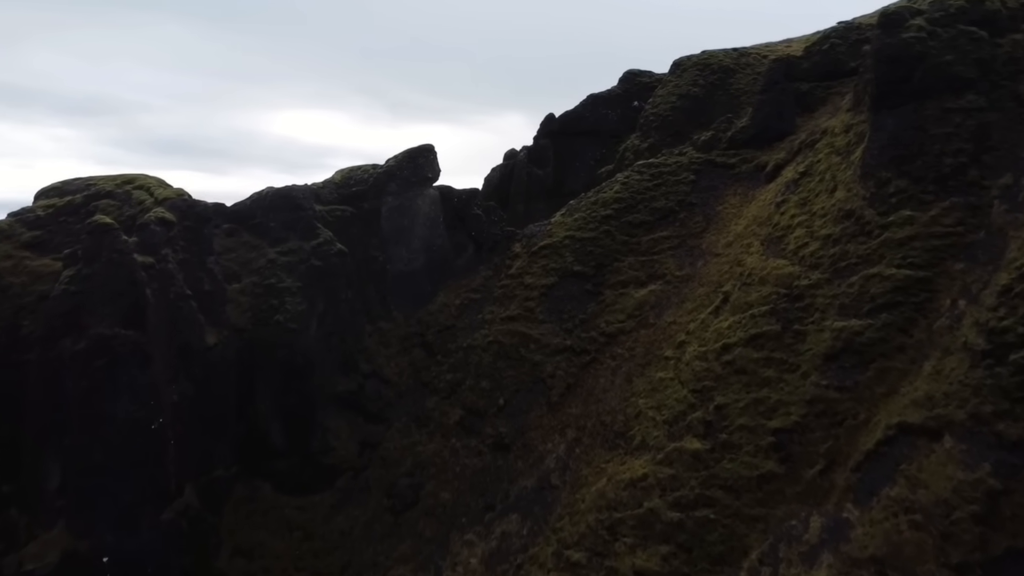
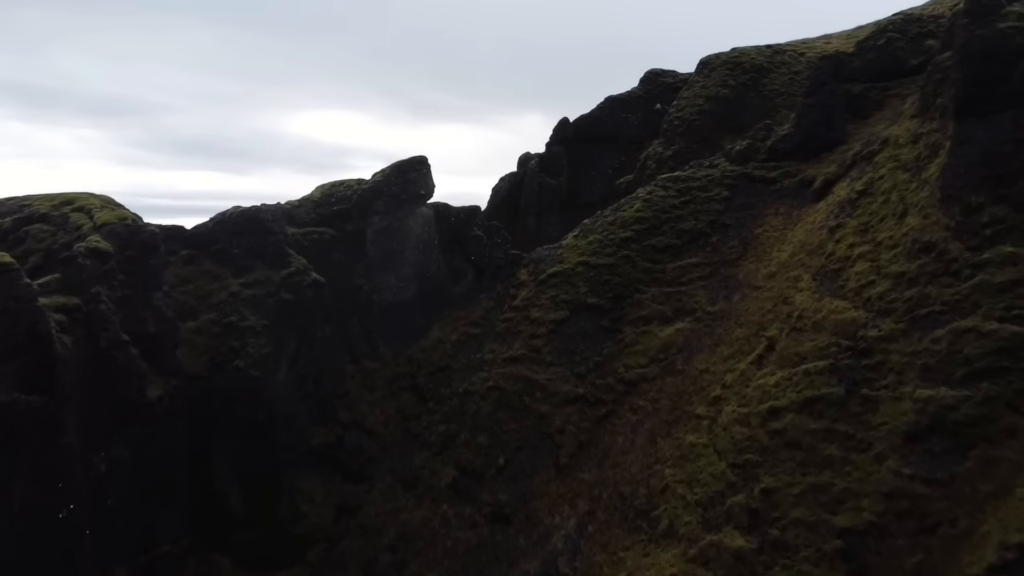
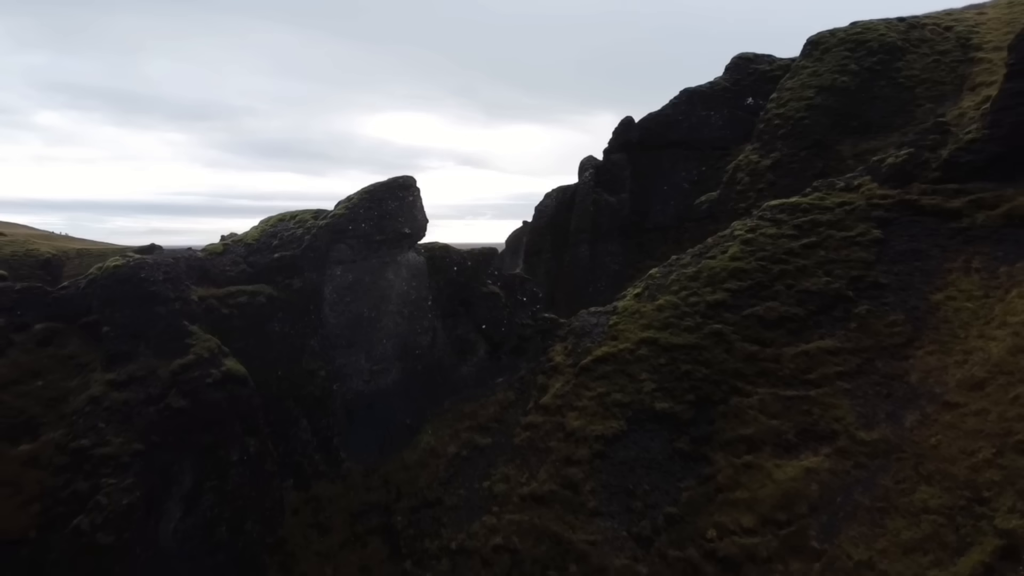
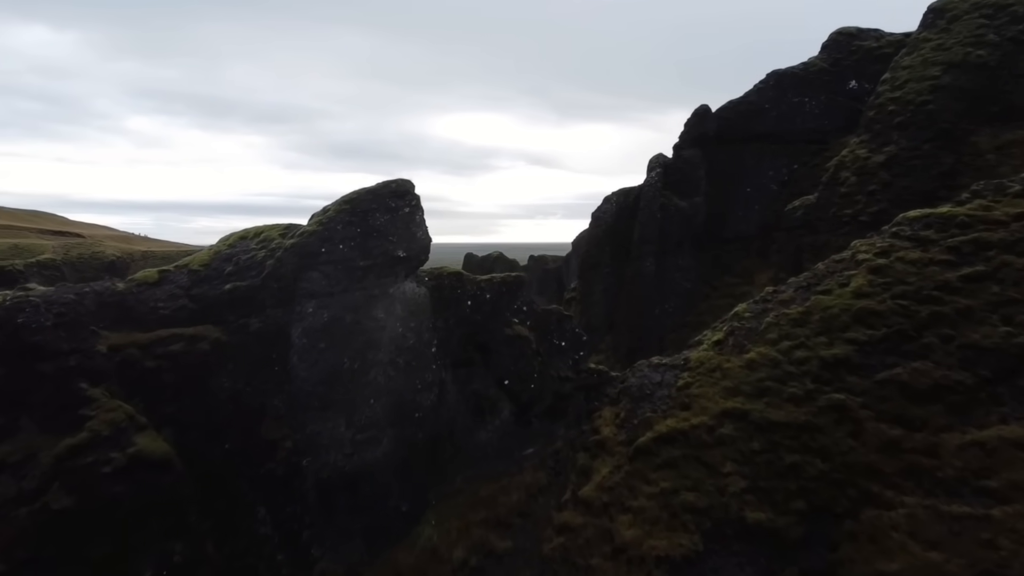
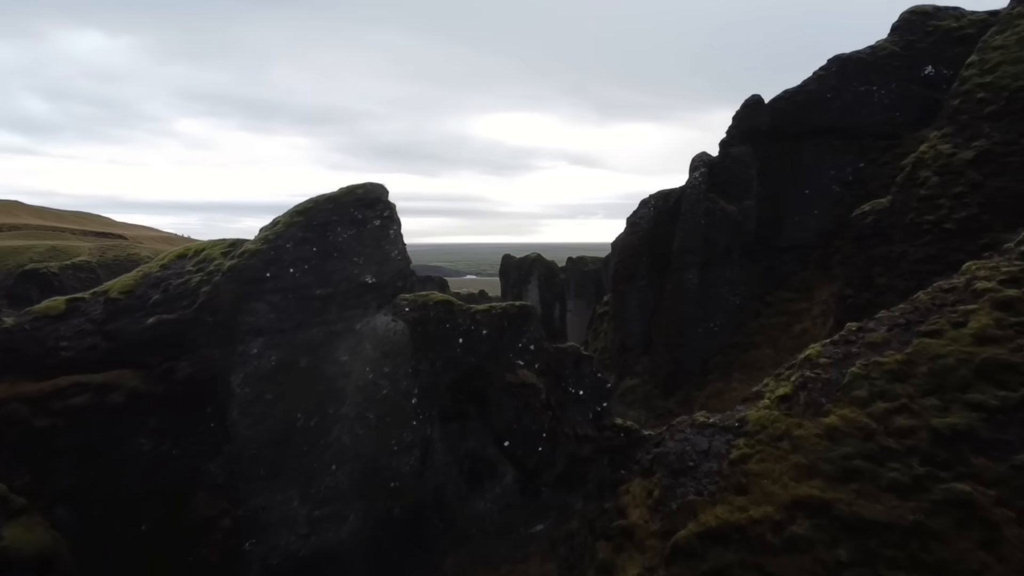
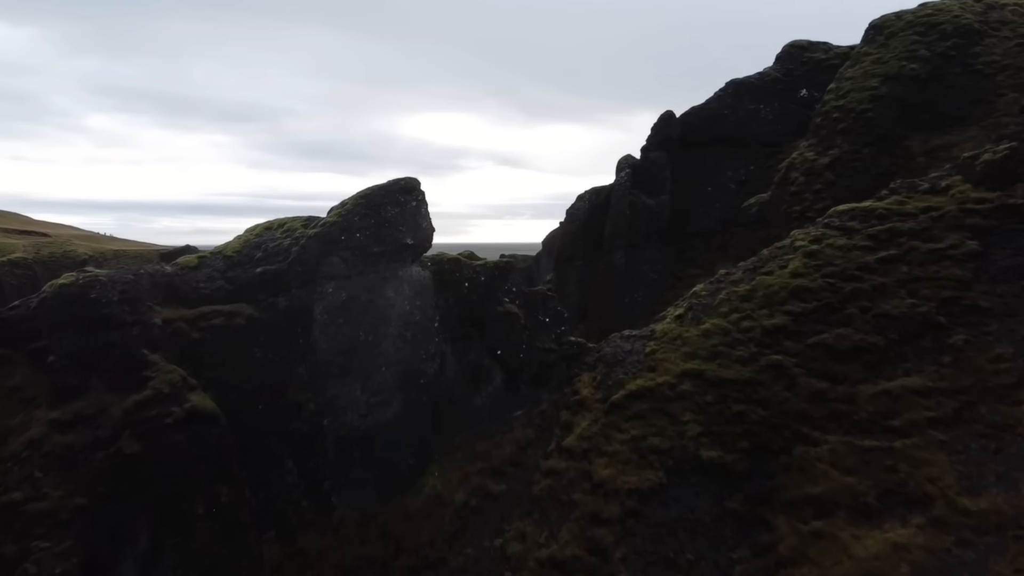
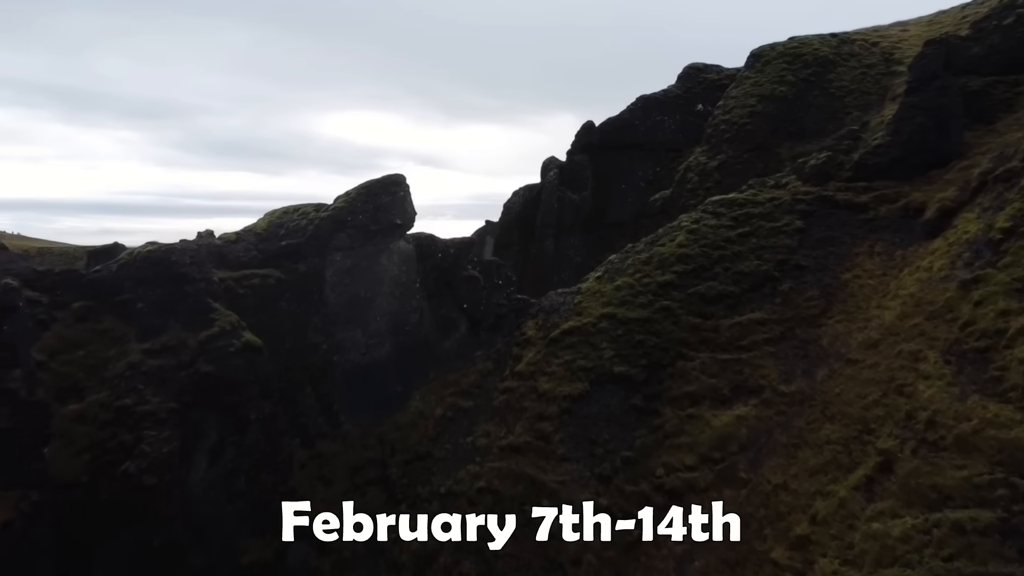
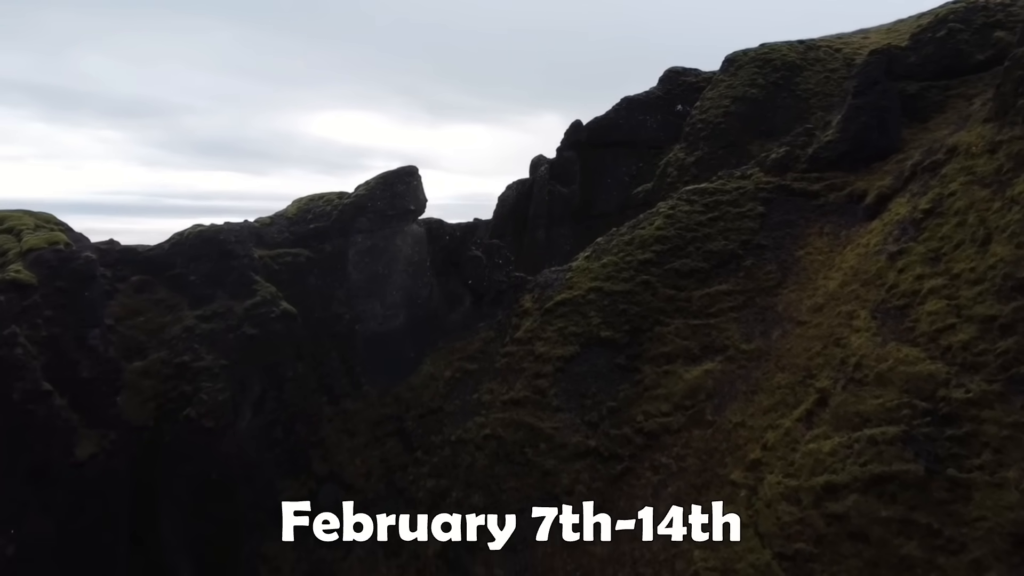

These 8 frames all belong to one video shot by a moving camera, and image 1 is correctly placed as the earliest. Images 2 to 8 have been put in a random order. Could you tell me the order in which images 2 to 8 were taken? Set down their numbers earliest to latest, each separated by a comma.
2, 8, 7, 3, 6, 4, 5
